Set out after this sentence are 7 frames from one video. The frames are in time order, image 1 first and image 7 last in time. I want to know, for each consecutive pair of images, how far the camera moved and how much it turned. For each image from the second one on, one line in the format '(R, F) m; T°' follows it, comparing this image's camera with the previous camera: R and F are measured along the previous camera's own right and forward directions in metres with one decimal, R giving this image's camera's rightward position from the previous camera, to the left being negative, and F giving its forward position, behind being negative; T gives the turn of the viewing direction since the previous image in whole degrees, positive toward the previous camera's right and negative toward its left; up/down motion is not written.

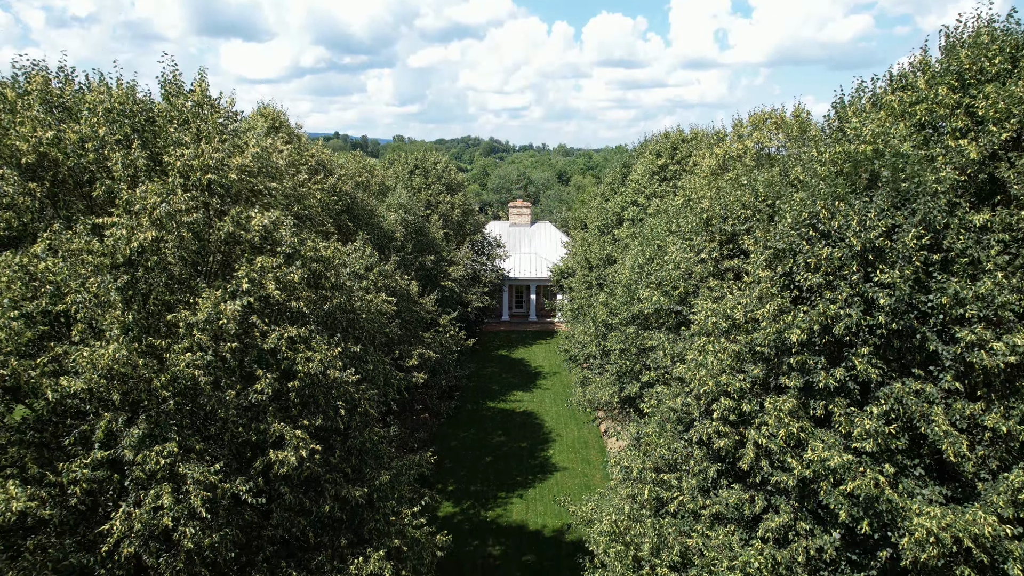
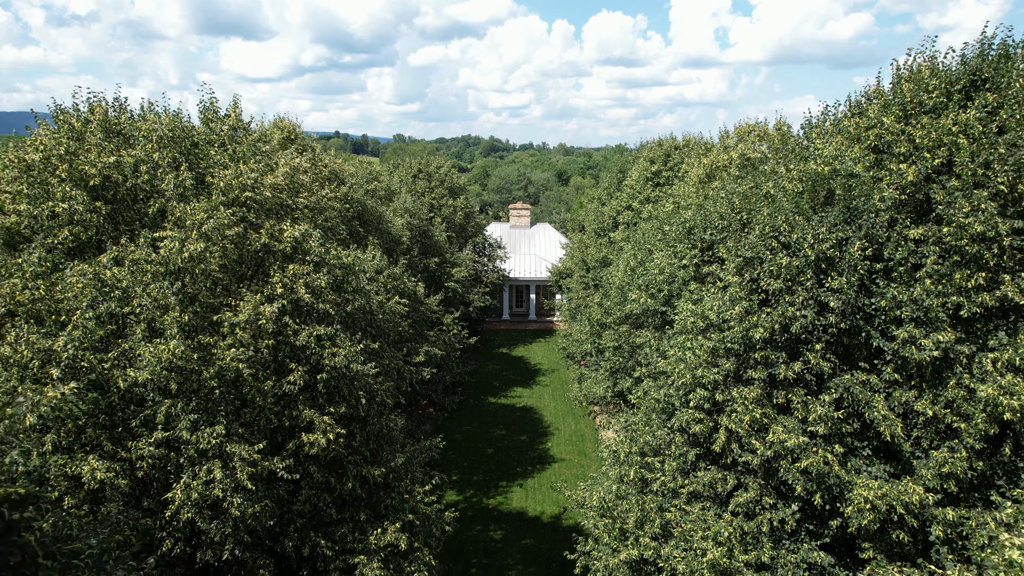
(0.0, -1.3) m; 0°
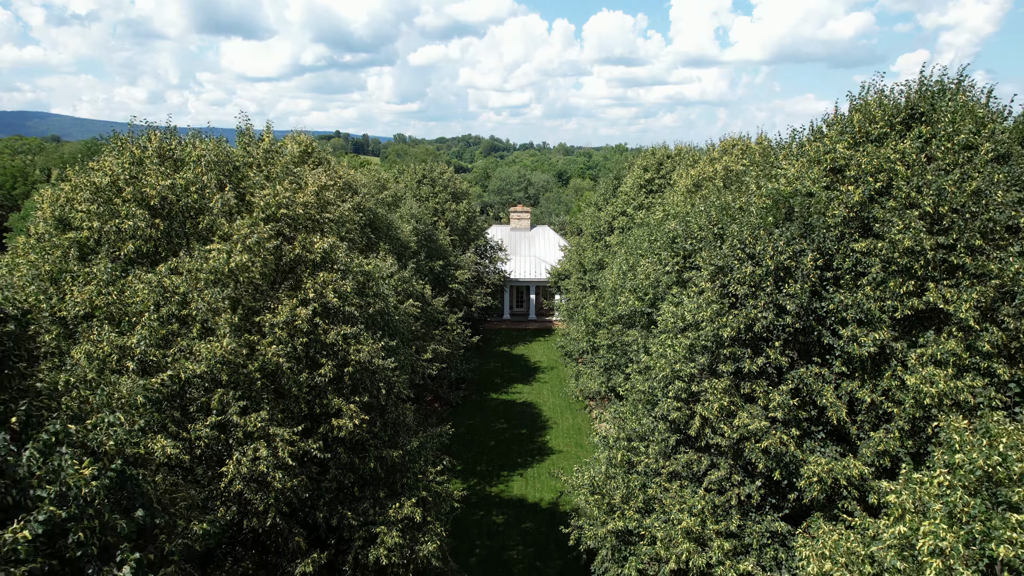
(0.0, -1.5) m; 0°
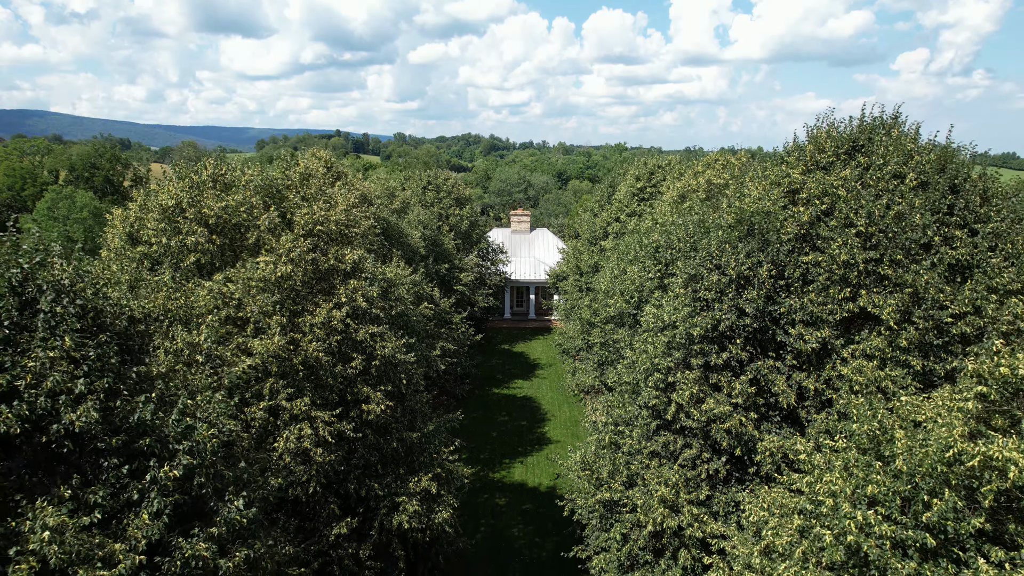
(-0.1, -2.0) m; 0°
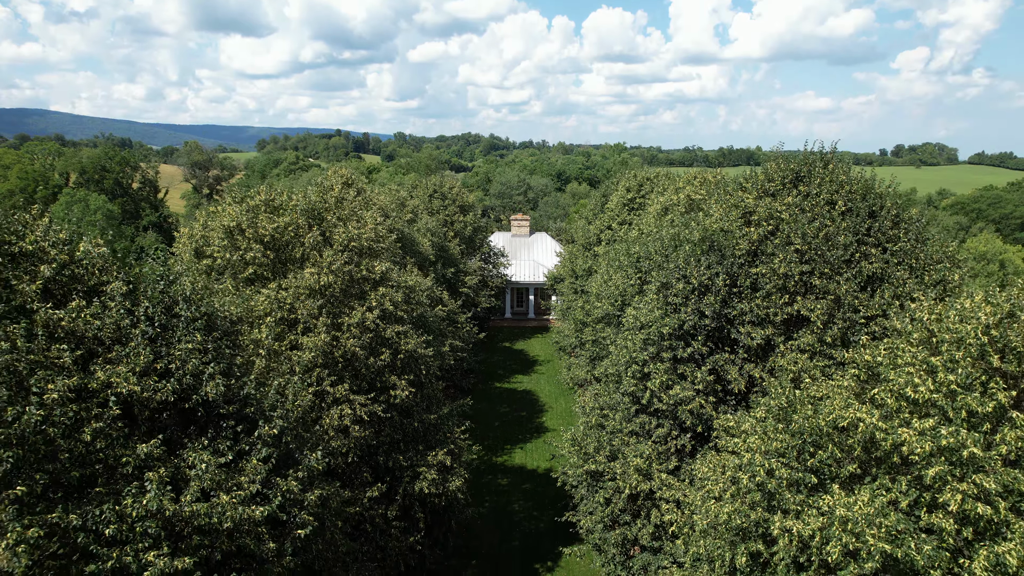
(0.0, -2.8) m; 0°
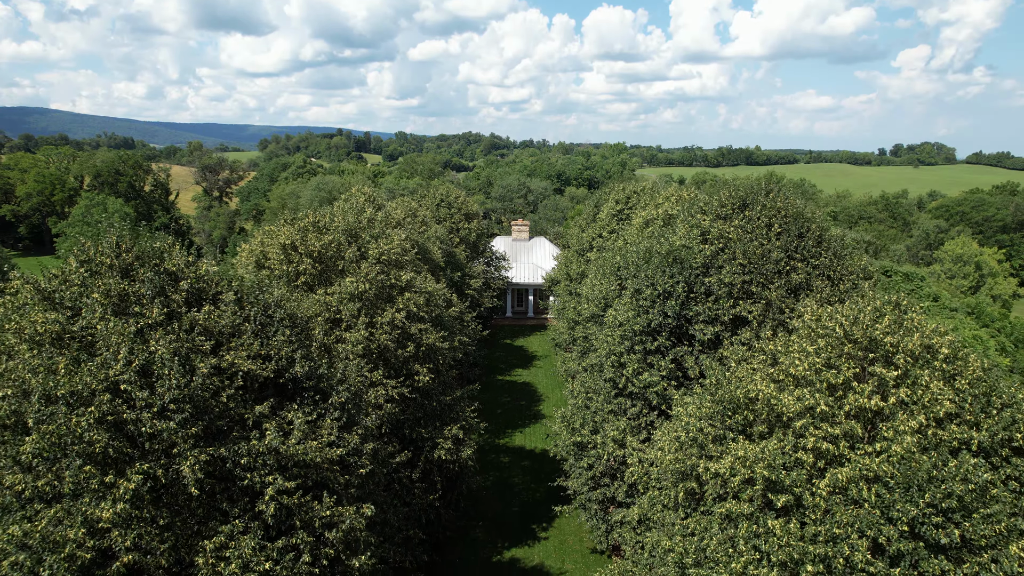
(0.0, -3.8) m; 0°
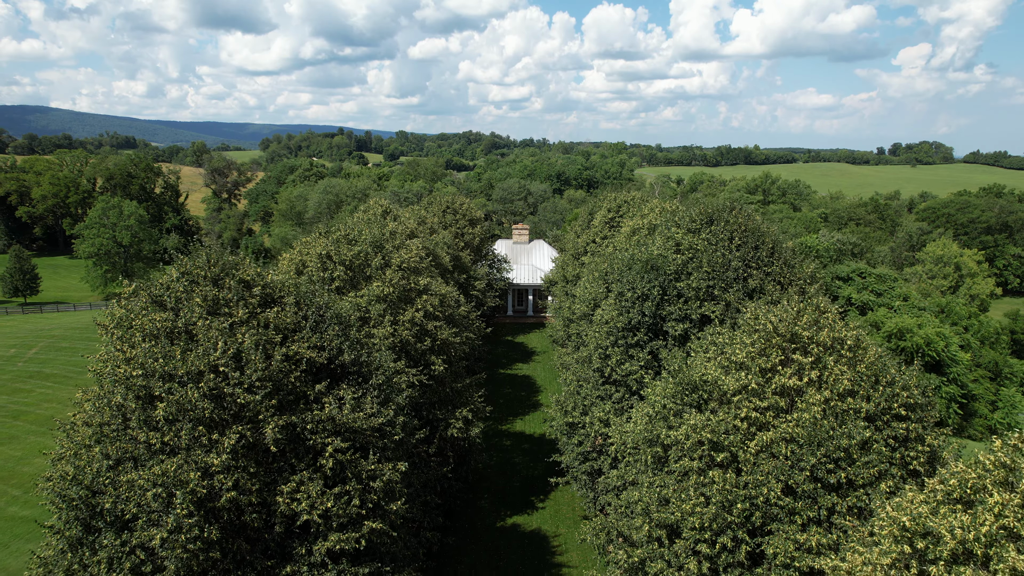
(-0.1, -3.5) m; 0°
